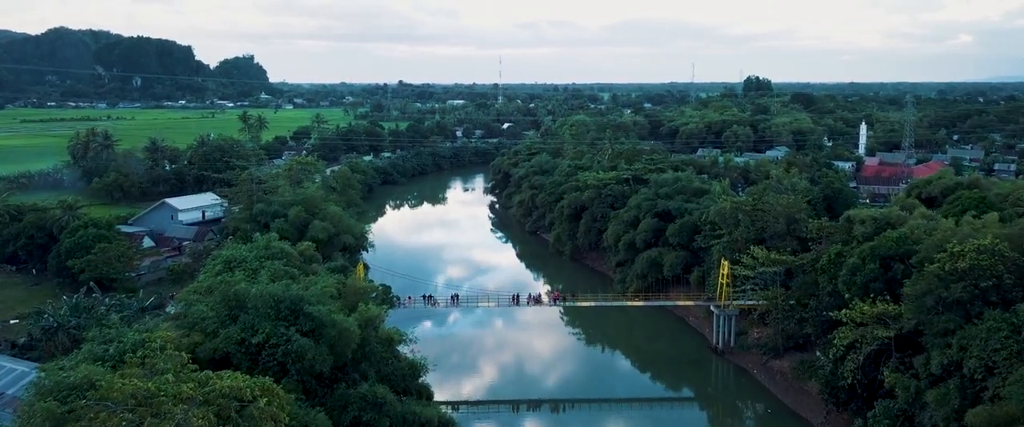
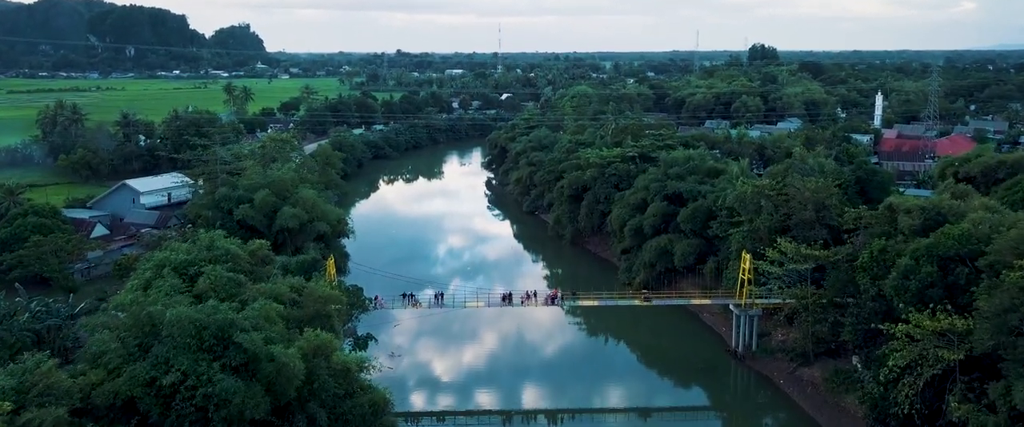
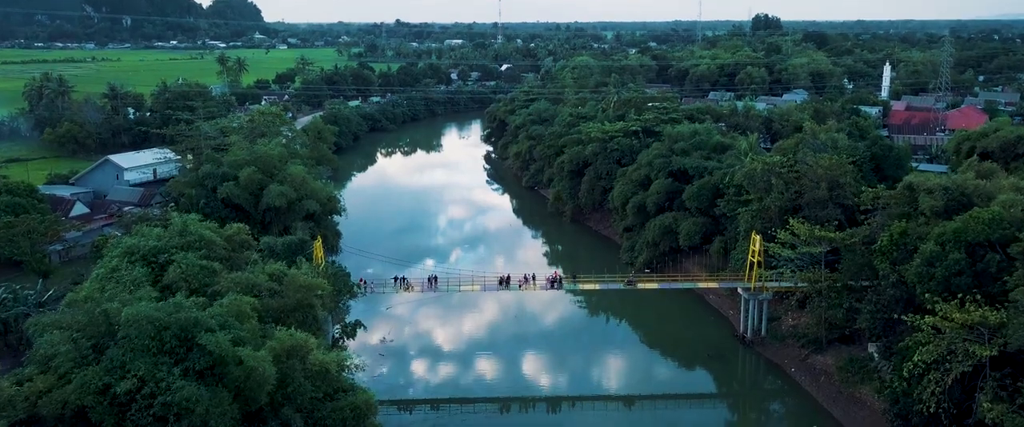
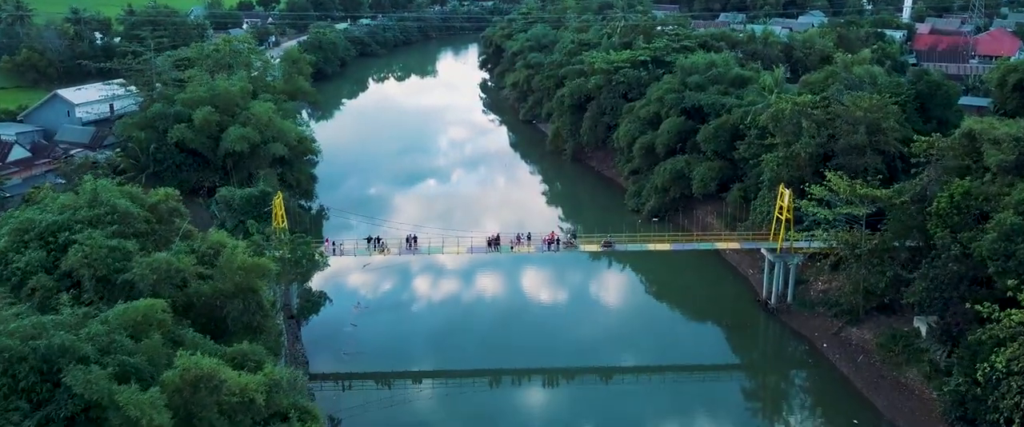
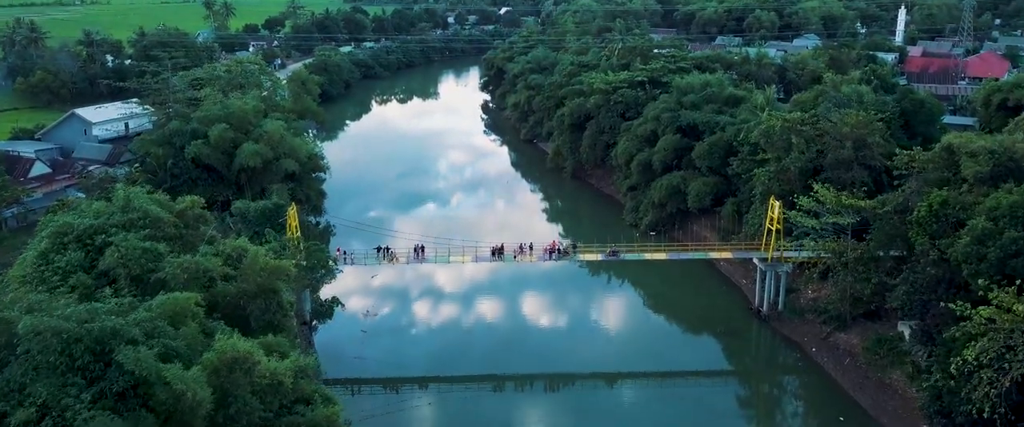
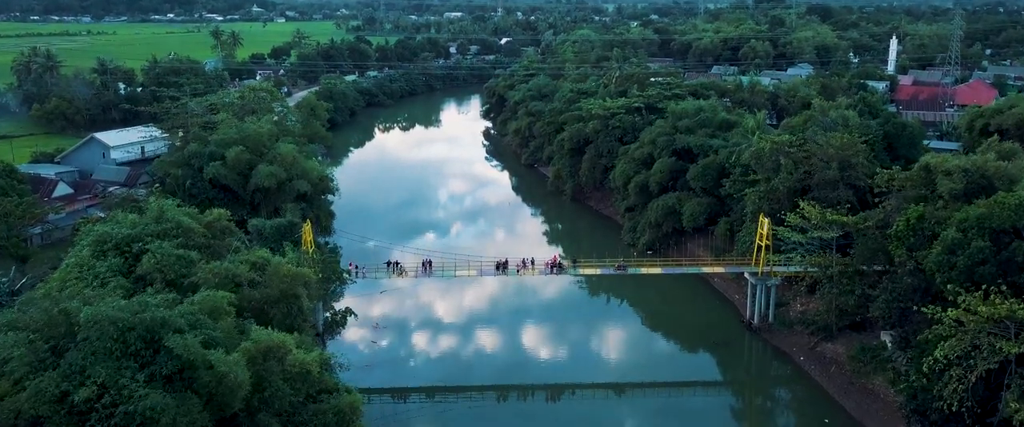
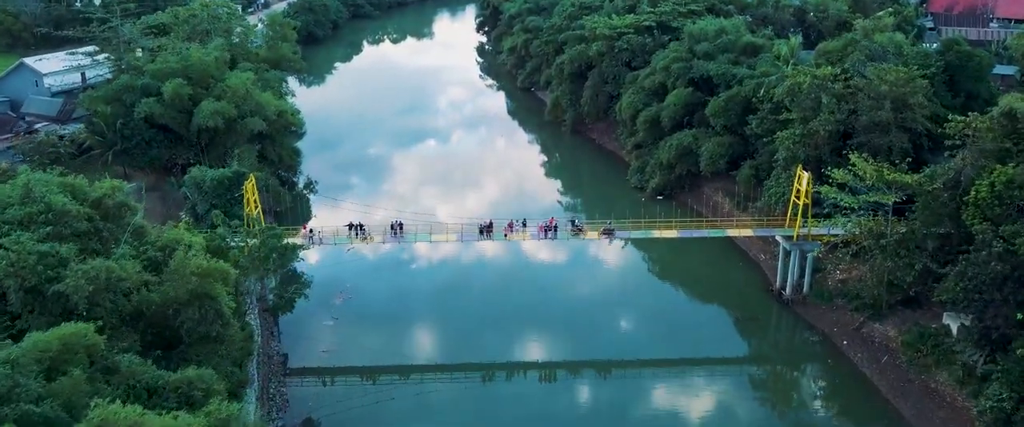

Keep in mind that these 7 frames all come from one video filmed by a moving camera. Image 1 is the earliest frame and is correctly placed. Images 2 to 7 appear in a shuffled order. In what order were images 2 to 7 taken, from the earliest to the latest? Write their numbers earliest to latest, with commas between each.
2, 3, 6, 5, 4, 7
